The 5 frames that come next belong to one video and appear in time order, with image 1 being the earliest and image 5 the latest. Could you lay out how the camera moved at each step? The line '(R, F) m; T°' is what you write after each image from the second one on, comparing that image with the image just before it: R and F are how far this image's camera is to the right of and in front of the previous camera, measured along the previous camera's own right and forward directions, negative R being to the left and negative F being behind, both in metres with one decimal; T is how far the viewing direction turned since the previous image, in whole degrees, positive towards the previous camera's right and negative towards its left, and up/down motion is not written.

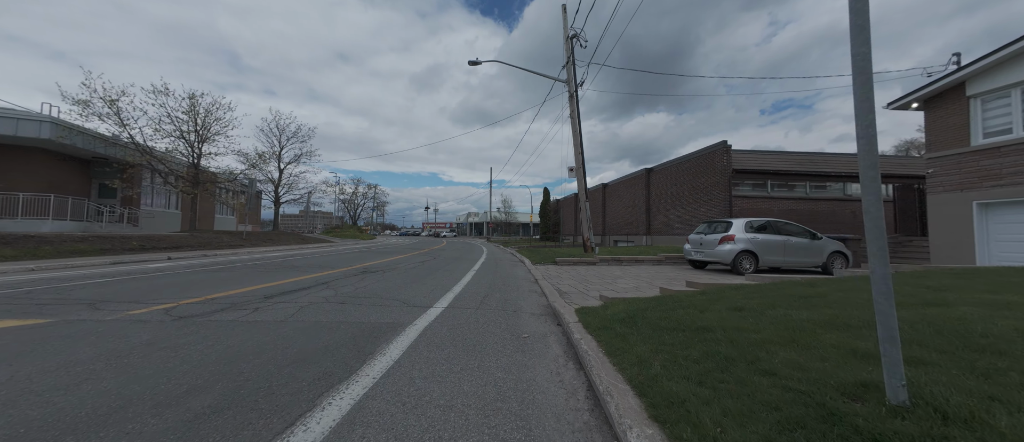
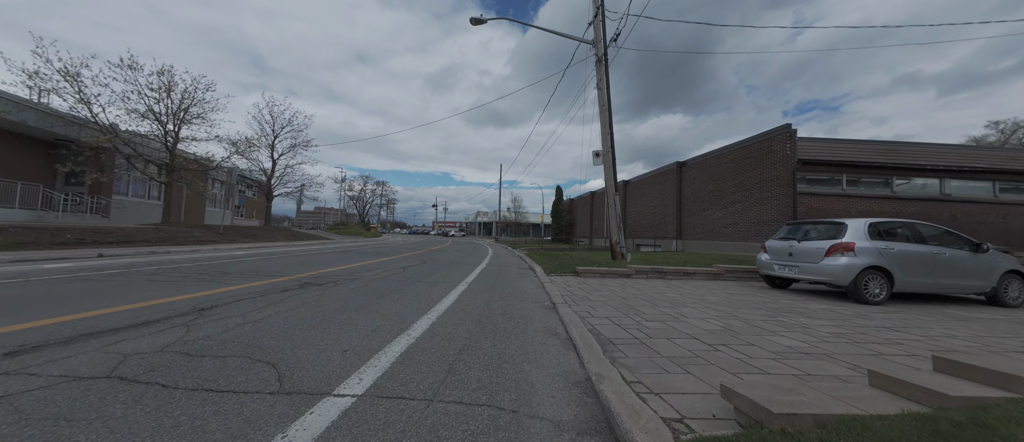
(+0.1, +3.3) m; -2°
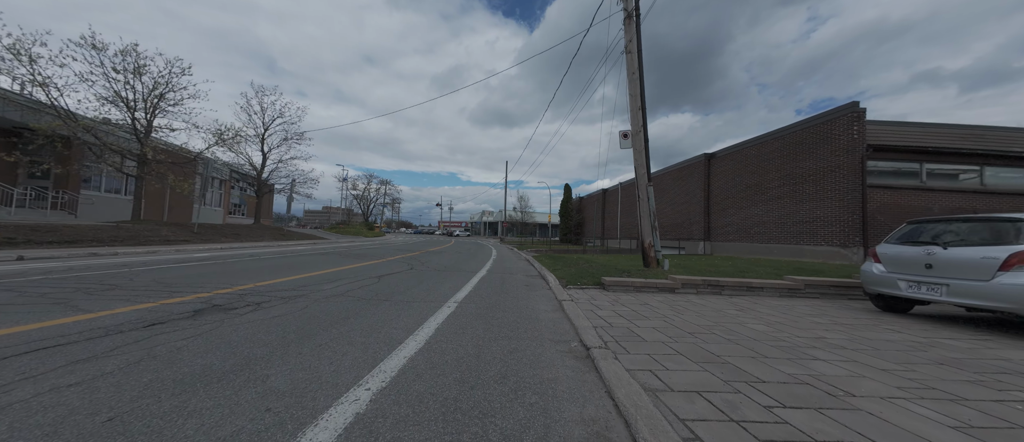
(0.0, +2.4) m; -1°
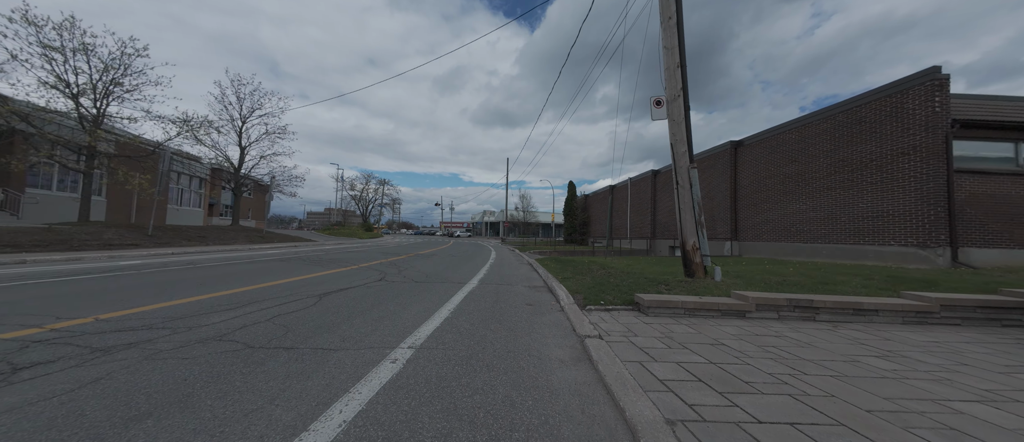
(+0.1, +2.4) m; 0°
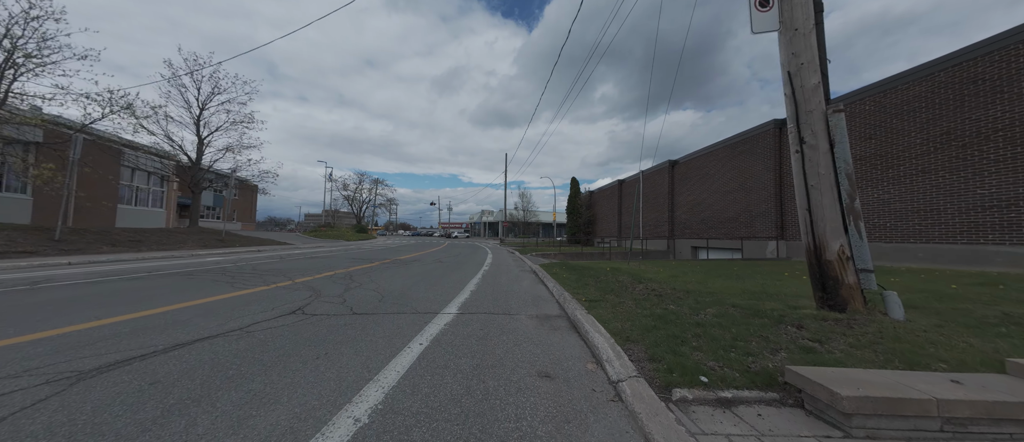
(0.0, +3.1) m; 0°
